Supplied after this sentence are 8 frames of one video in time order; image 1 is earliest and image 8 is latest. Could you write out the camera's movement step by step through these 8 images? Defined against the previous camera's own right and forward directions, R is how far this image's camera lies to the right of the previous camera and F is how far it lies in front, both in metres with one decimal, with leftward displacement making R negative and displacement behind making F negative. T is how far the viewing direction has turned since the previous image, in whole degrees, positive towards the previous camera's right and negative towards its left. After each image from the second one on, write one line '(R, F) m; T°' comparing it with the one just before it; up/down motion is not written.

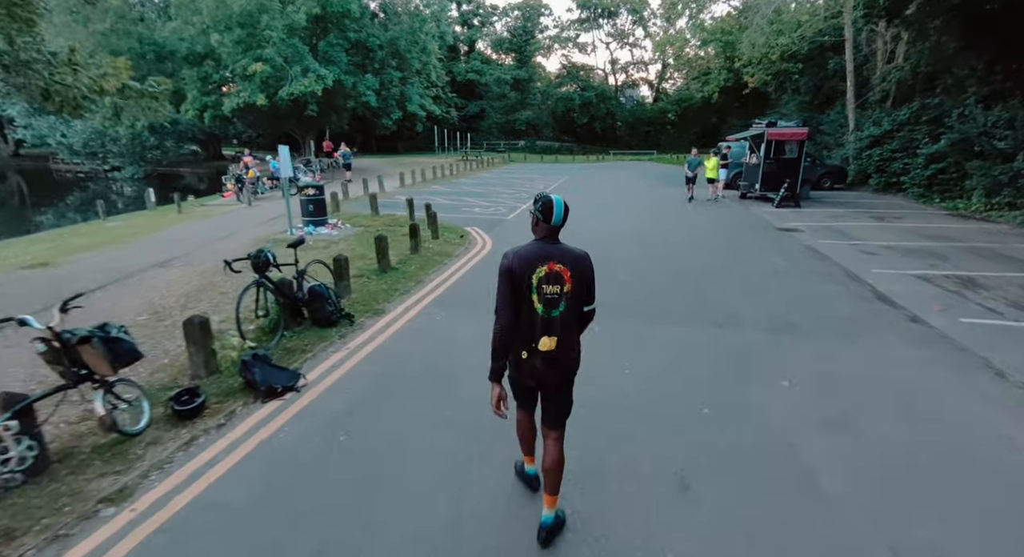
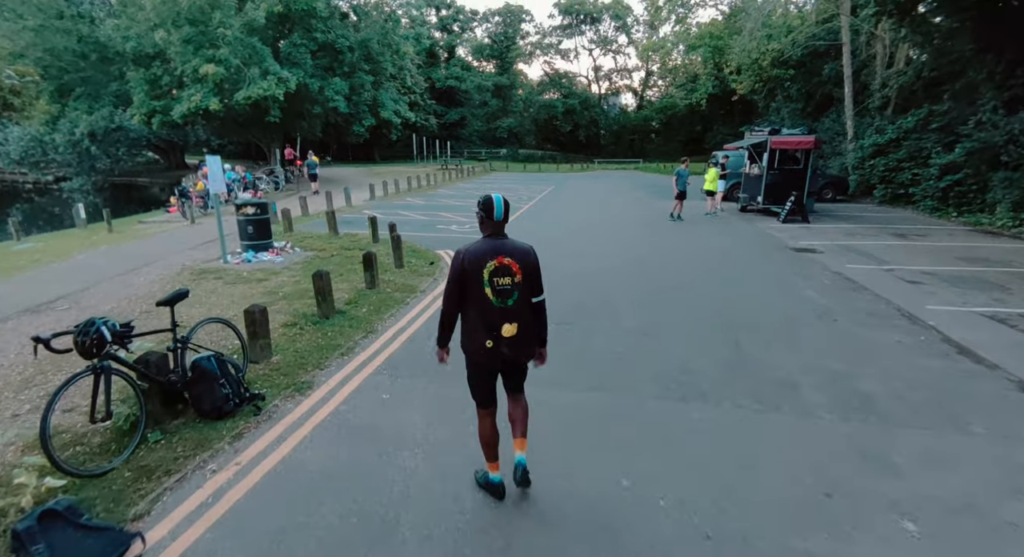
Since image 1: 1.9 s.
(+0.1, +1.8) m; +2°
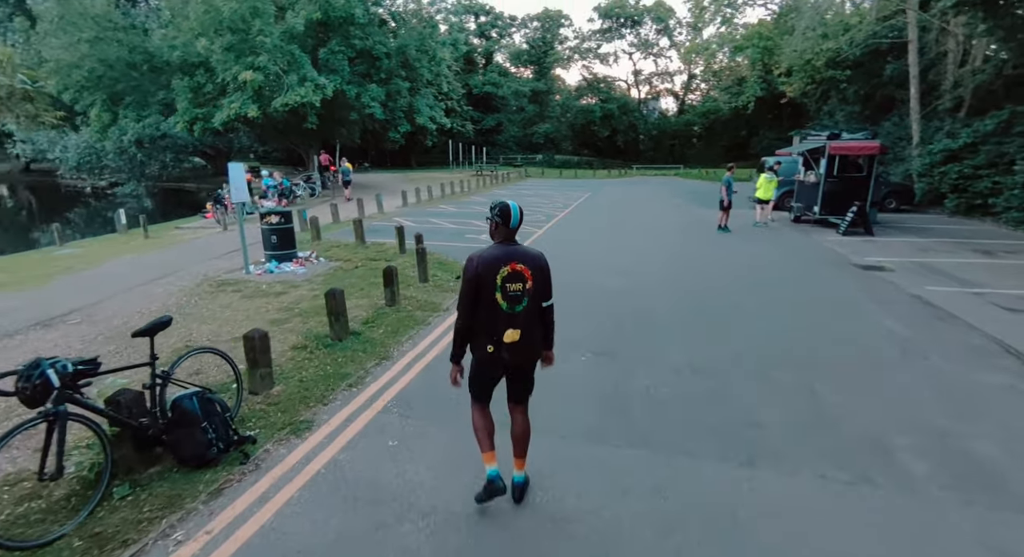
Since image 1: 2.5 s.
(0.0, +0.7) m; -4°
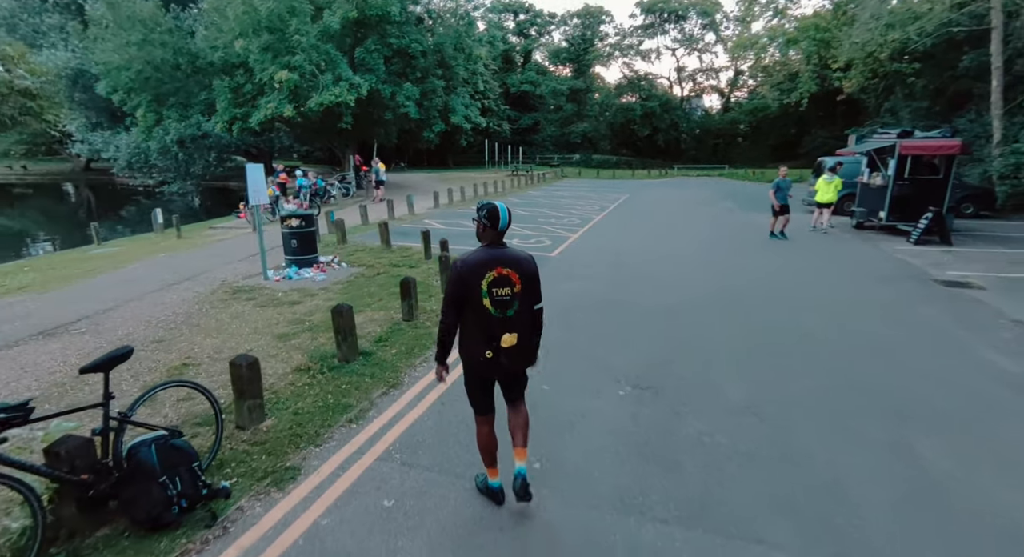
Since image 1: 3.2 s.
(+0.1, +0.8) m; -4°
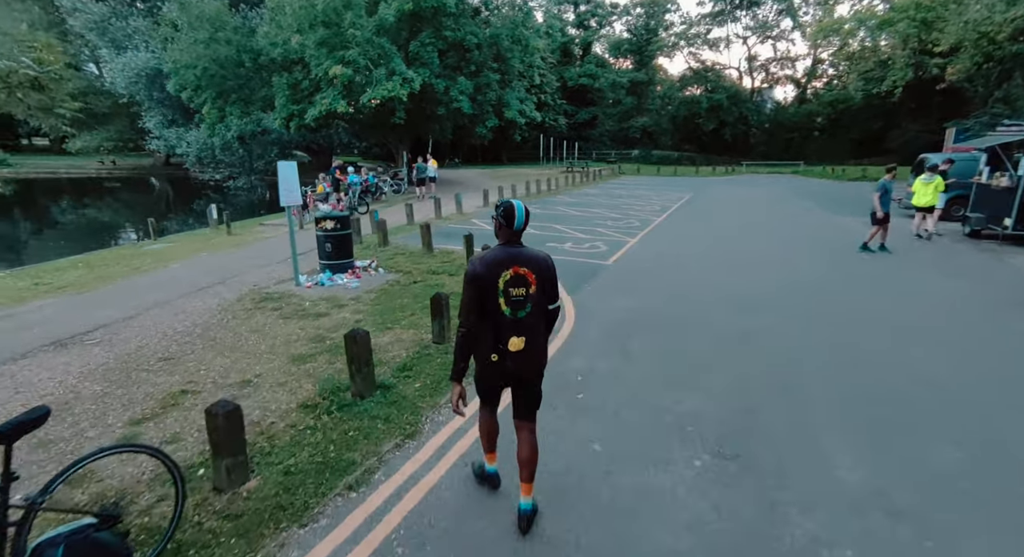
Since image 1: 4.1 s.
(0.0, +1.0) m; -6°
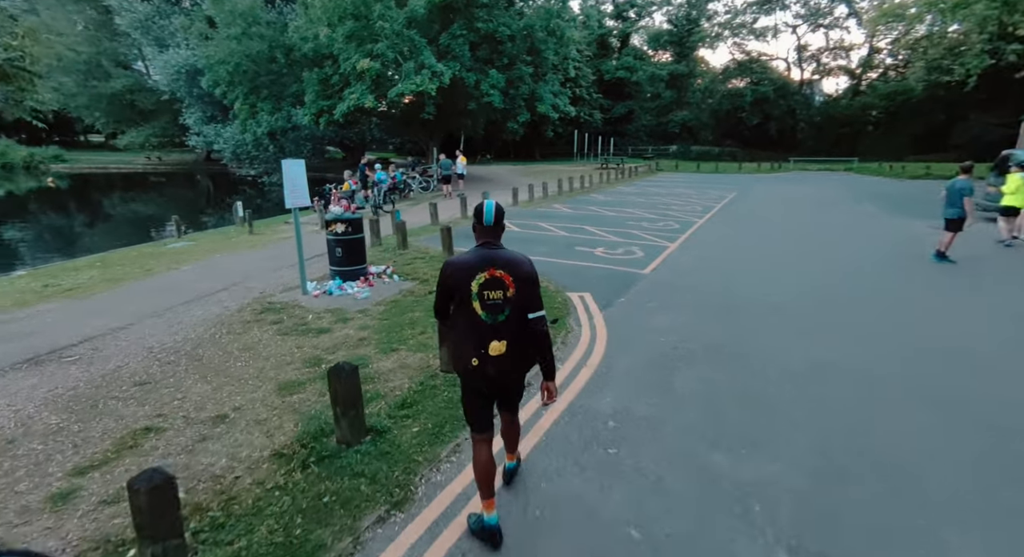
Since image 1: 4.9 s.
(+0.1, +0.9) m; -4°
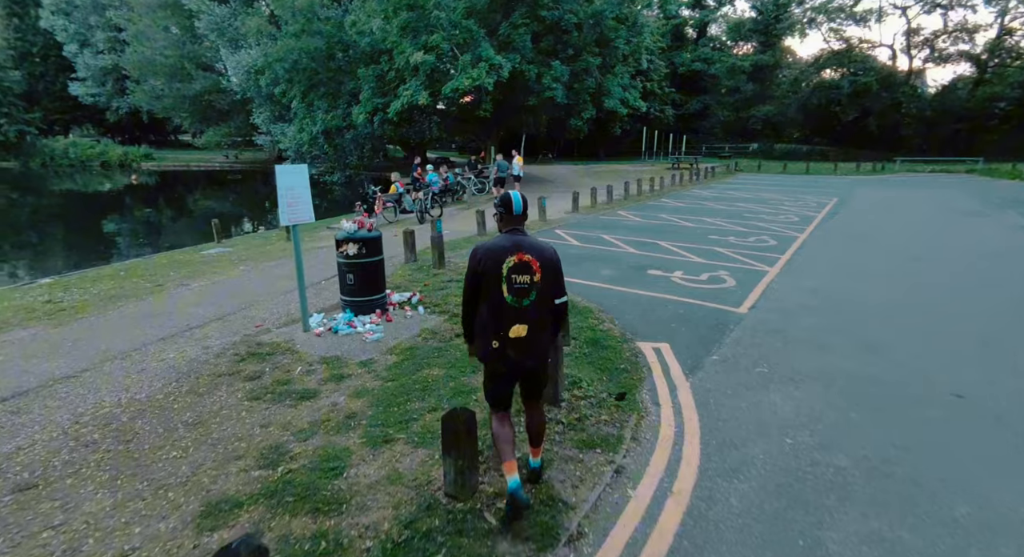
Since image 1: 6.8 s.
(+0.1, +1.9) m; -7°
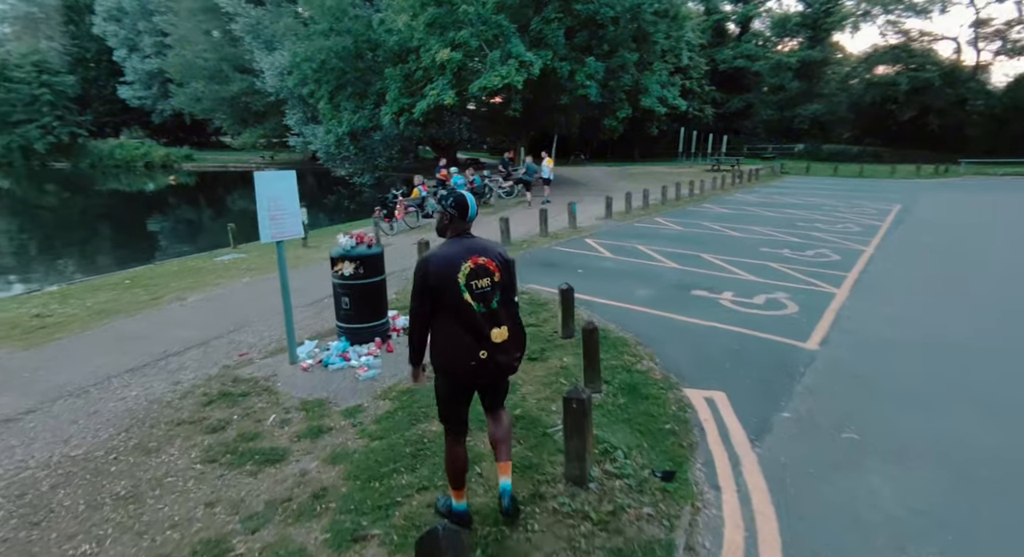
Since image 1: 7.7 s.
(+0.1, +1.0) m; -4°
